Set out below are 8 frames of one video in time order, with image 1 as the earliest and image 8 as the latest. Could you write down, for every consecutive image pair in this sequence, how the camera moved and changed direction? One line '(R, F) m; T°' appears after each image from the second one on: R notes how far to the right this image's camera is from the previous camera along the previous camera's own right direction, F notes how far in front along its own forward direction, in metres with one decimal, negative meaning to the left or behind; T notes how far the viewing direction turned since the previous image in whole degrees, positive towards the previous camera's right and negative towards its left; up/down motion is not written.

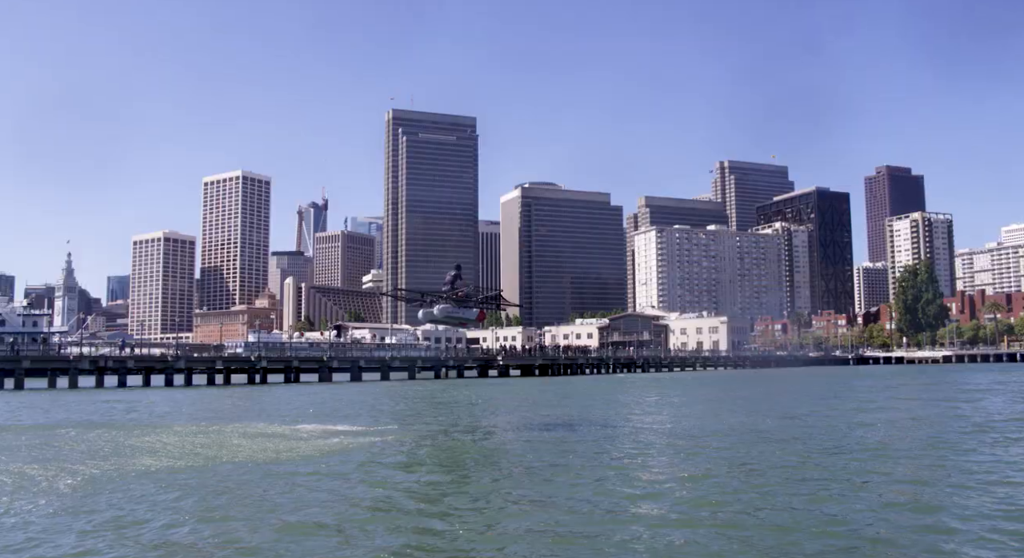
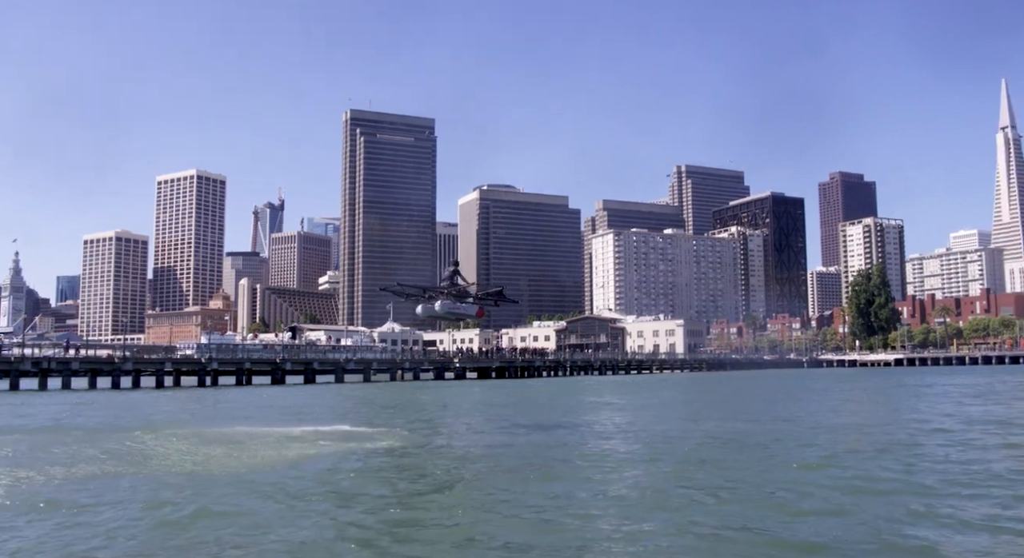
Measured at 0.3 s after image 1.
(-1.1, -1.1) m; +3°
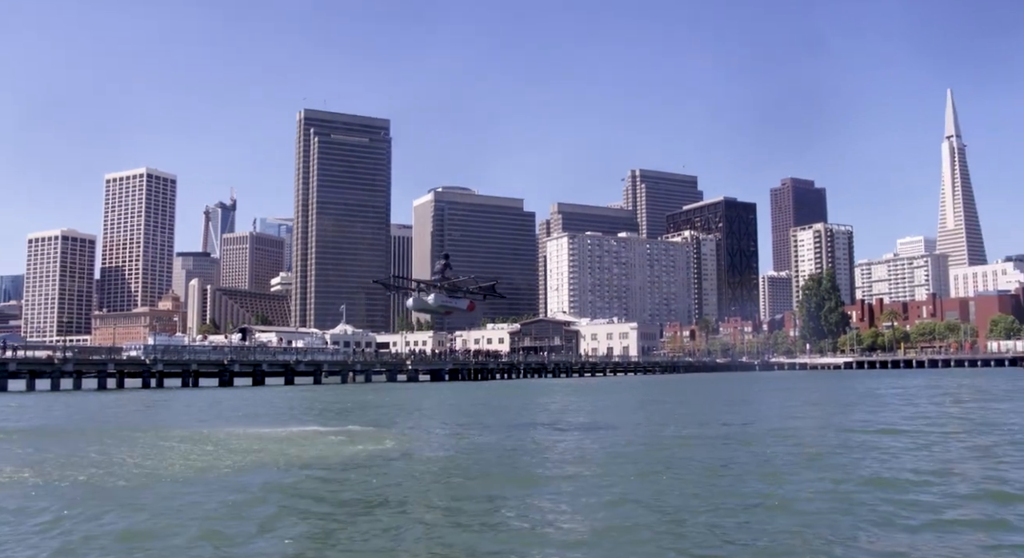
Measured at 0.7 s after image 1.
(0.0, +0.5) m; +3°
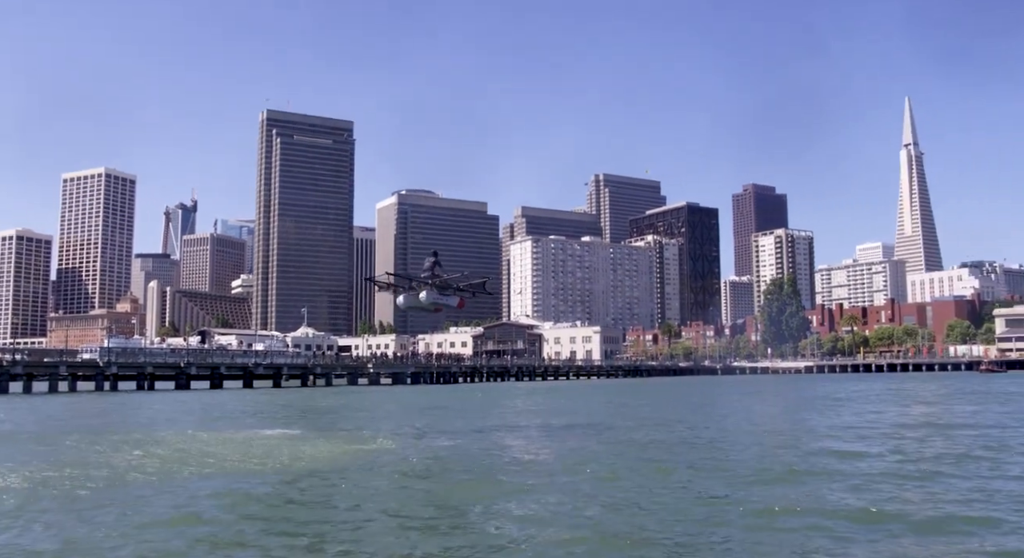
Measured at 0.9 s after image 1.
(0.0, +0.4) m; +2°
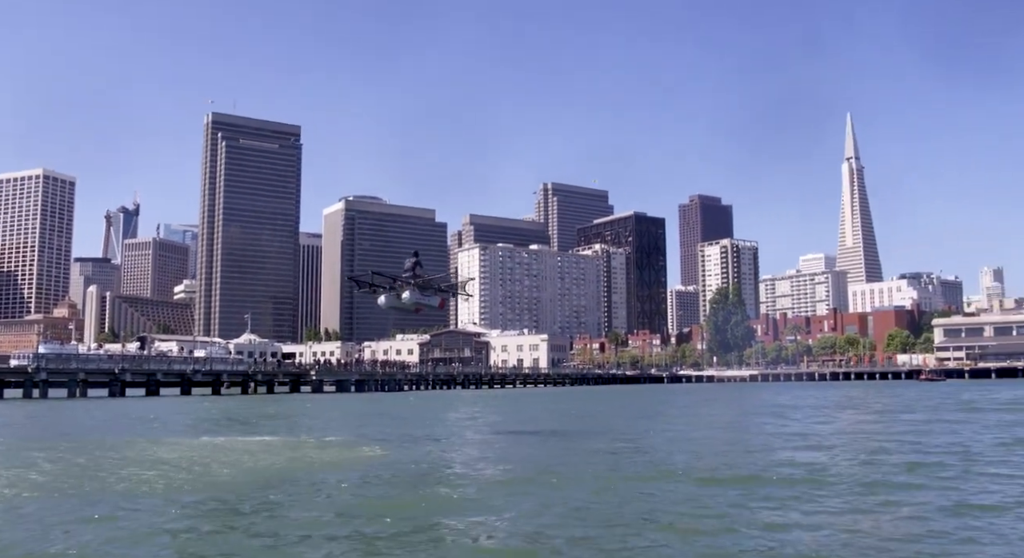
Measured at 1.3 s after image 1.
(+0.1, +0.6) m; +3°
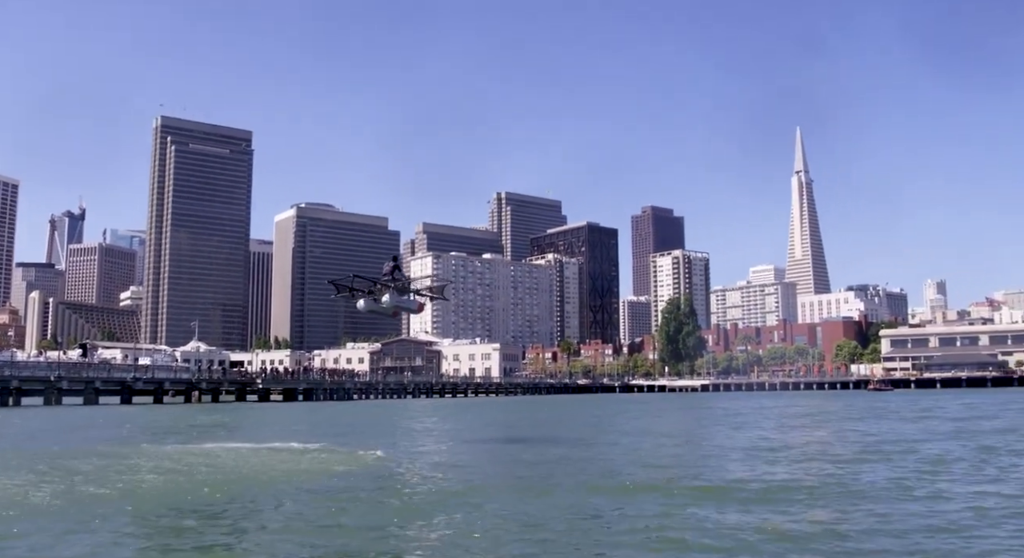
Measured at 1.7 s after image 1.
(+0.1, +0.7) m; +3°
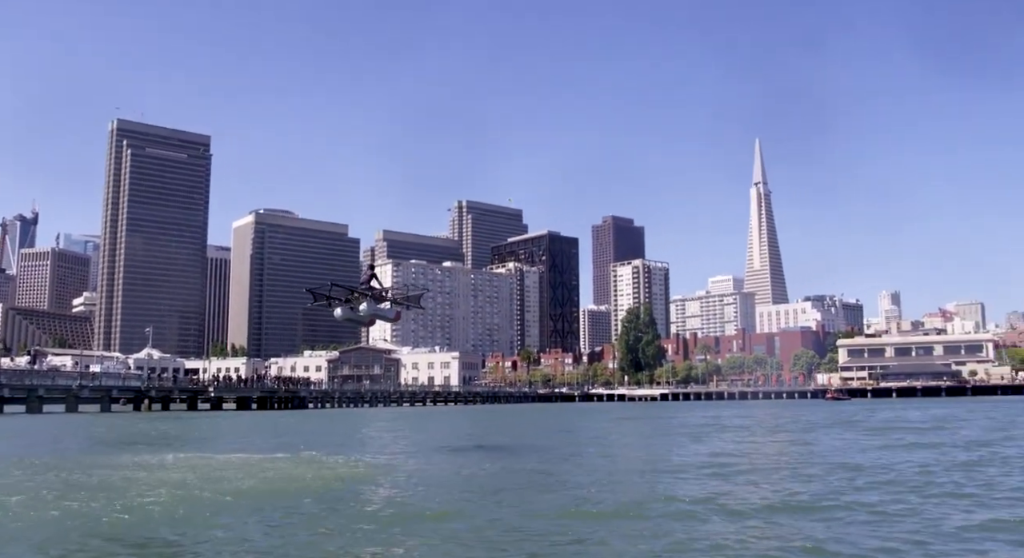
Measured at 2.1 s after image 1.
(+0.1, +0.7) m; +2°
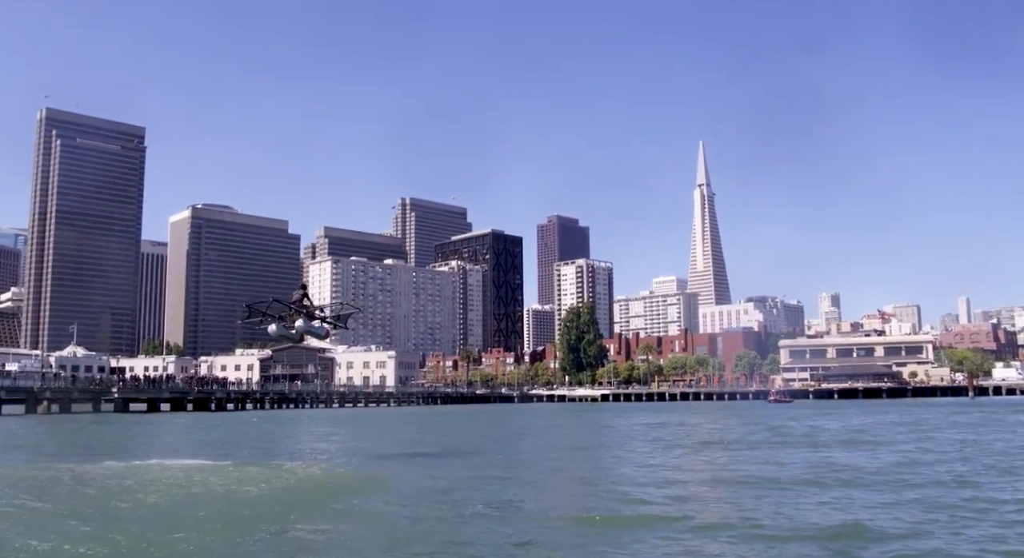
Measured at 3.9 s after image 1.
(+0.7, +3.5) m; +3°
